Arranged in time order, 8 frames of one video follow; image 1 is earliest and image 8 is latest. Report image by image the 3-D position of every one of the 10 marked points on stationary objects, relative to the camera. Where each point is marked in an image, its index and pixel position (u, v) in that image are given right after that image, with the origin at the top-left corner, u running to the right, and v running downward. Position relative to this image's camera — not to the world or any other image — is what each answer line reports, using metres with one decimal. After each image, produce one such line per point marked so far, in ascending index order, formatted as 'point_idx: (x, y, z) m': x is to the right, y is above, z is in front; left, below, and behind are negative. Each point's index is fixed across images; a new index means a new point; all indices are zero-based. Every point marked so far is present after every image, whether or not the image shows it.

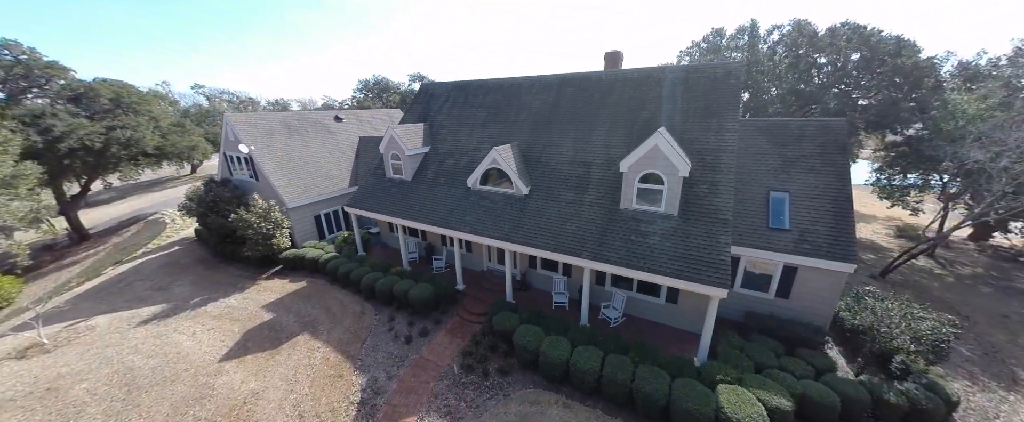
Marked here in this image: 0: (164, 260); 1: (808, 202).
0: (-20.5, -2.9, +17.6) m
1: (+10.0, +0.3, +10.1) m
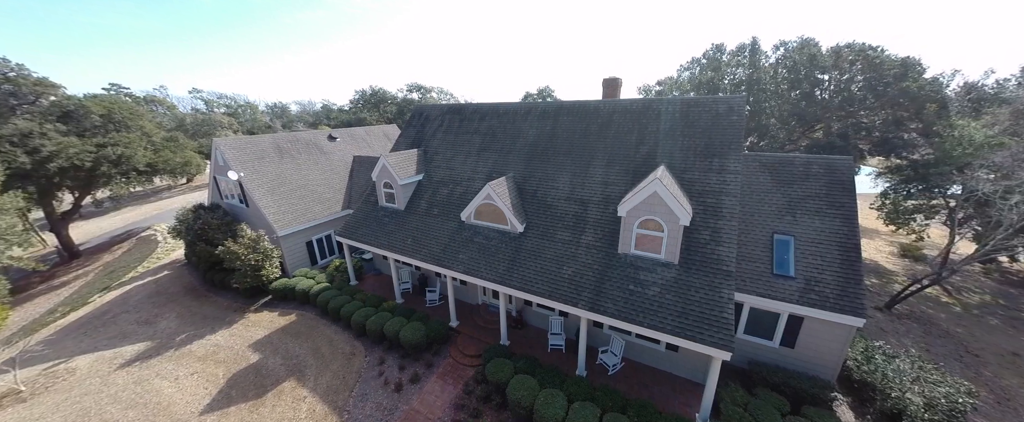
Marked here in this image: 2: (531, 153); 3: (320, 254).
0: (-20.7, -4.5, +17.2) m
1: (+9.7, -1.2, +9.7) m
2: (+0.8, +2.6, +13.5) m
3: (-11.6, -2.6, +18.0) m
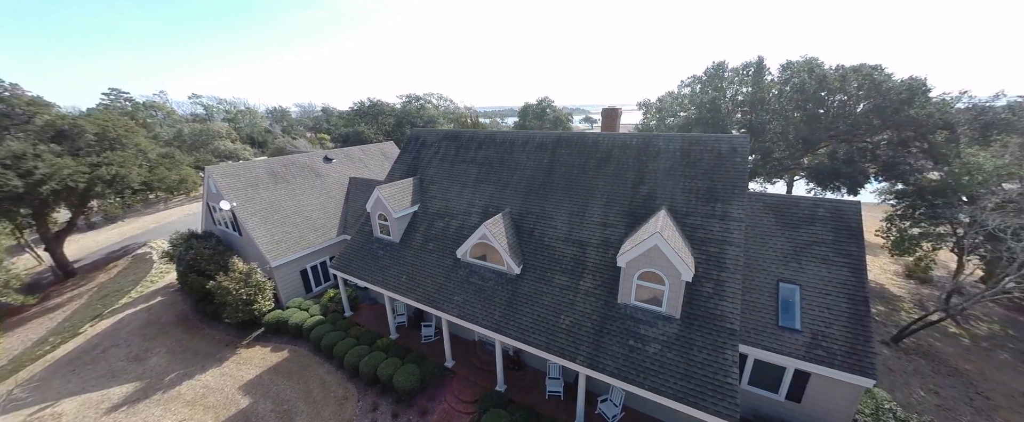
0: (-20.8, -6.1, +16.9) m
1: (+9.6, -2.7, +9.3) m
2: (+0.7, +1.0, +13.2) m
3: (-11.7, -4.2, +17.7) m
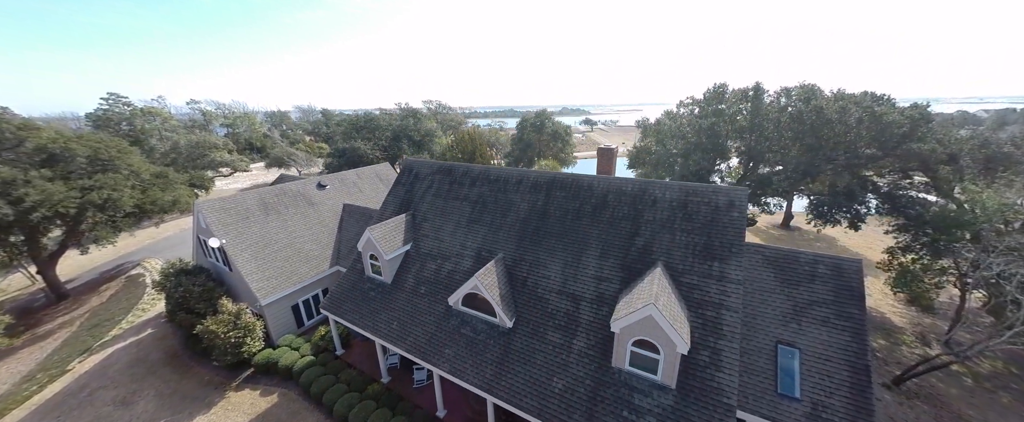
0: (-21.1, -8.0, +16.6) m
1: (+9.3, -4.6, +9.0) m
2: (+0.4, -0.9, +12.9) m
3: (-12.0, -6.1, +17.4) m
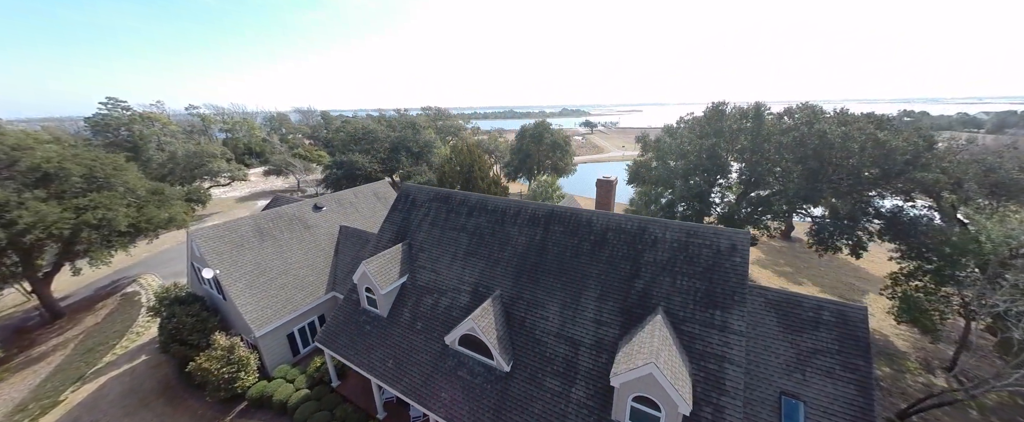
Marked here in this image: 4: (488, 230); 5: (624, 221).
0: (-21.2, -9.5, +16.4) m
1: (+9.2, -6.1, +8.8) m
2: (+0.3, -2.4, +12.7) m
3: (-12.1, -7.6, +17.2) m
4: (-1.1, -0.9, +14.2) m
5: (+4.4, -0.4, +11.9) m
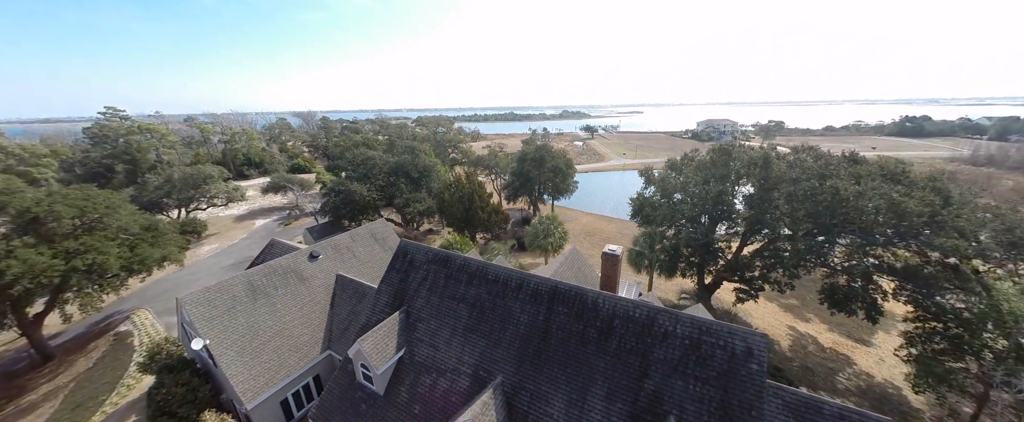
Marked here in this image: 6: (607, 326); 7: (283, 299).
0: (-21.1, -12.8, +15.8) m
1: (+9.3, -9.4, +8.2) m
2: (+0.4, -5.7, +12.1) m
3: (-12.0, -10.9, +16.6) m
4: (-1.0, -4.2, +13.6) m
5: (+4.5, -3.7, +11.3) m
6: (+3.6, -4.4, +11.4) m
7: (-13.7, -5.3, +17.9) m
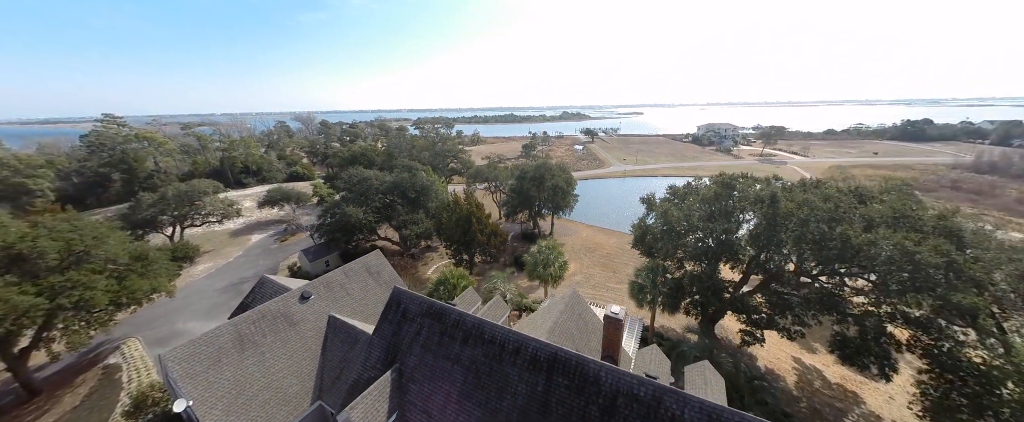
0: (-21.2, -15.4, +15.2) m
1: (+9.2, -11.9, +7.5) m
2: (+0.3, -8.2, +11.4) m
3: (-12.1, -13.5, +15.9) m
4: (-1.2, -6.7, +12.9) m
5: (+4.4, -6.2, +10.7) m
6: (+3.5, -6.9, +10.7) m
7: (-13.8, -7.8, +17.3) m
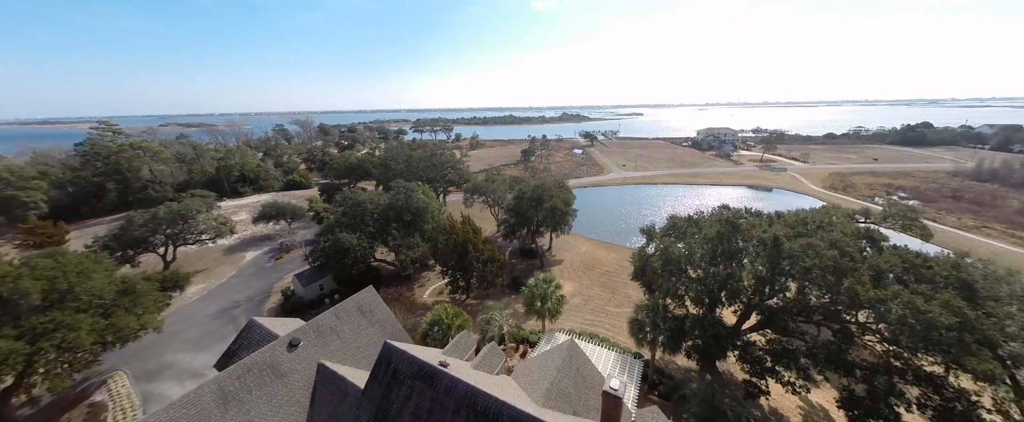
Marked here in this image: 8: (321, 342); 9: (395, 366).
0: (-21.4, -18.2, +14.5) m
1: (+9.0, -14.7, +6.9) m
2: (0.0, -11.0, +10.8) m
3: (-12.3, -16.3, +15.3) m
4: (-1.4, -9.5, +12.3) m
5: (+4.1, -9.0, +10.0) m
6: (+3.2, -9.7, +10.1) m
7: (-14.1, -10.6, +16.6) m
8: (-12.6, -8.6, +19.9) m
9: (-6.0, -7.8, +15.3) m
